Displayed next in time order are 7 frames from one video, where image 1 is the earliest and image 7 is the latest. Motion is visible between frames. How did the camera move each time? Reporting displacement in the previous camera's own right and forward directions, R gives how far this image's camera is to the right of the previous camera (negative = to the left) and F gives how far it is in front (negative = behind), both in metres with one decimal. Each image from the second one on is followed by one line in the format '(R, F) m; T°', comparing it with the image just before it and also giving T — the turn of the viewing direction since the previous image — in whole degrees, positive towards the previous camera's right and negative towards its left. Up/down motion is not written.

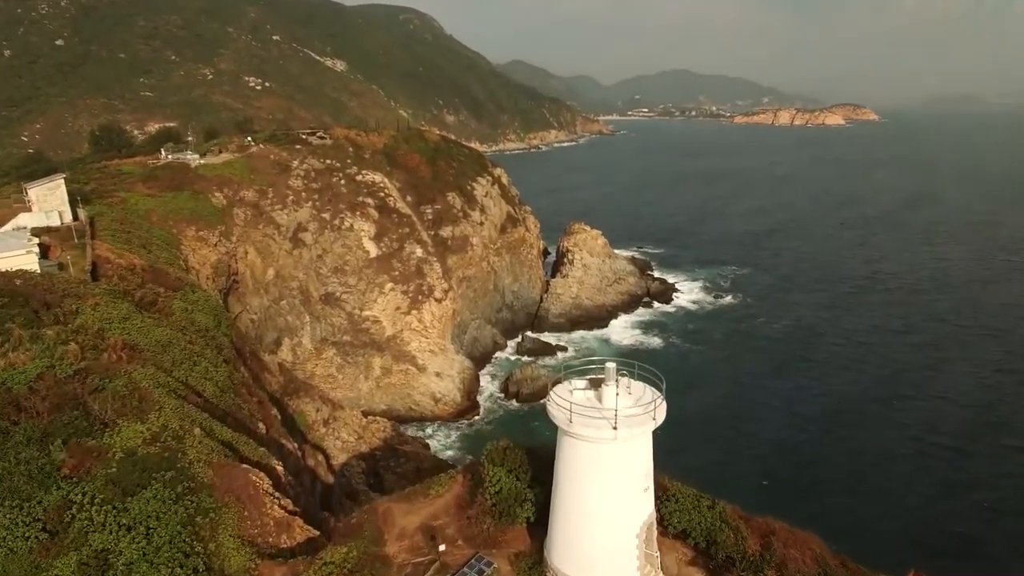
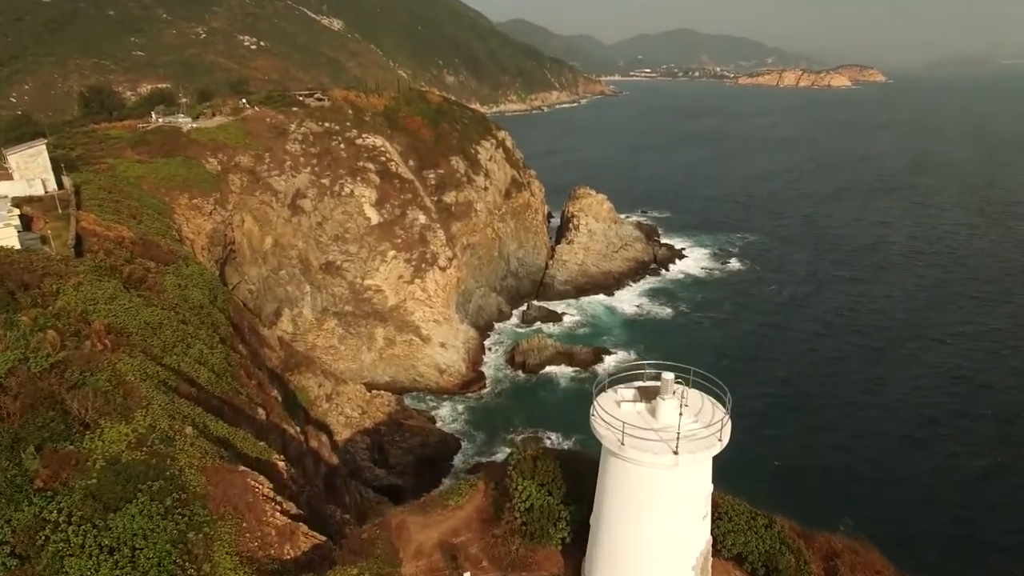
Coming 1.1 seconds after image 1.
(-0.5, +1.6) m; 0°
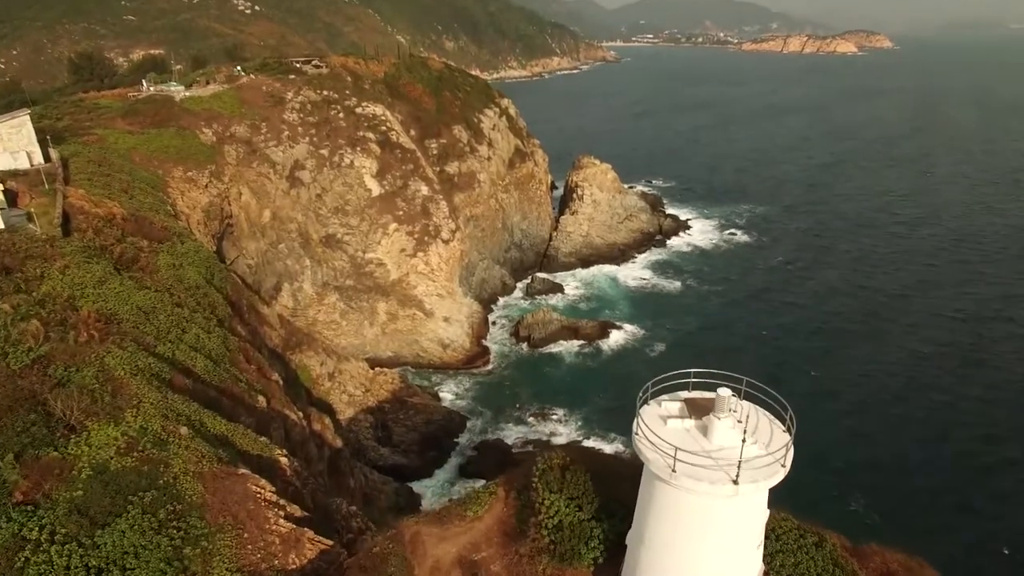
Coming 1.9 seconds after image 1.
(-0.4, +1.1) m; 0°
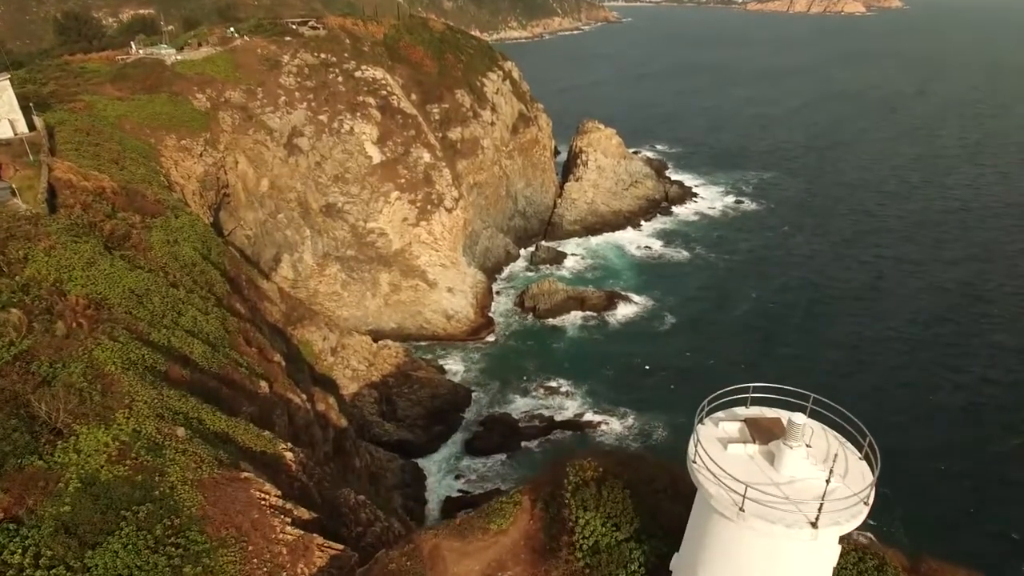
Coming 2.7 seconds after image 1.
(-0.4, +1.0) m; 0°
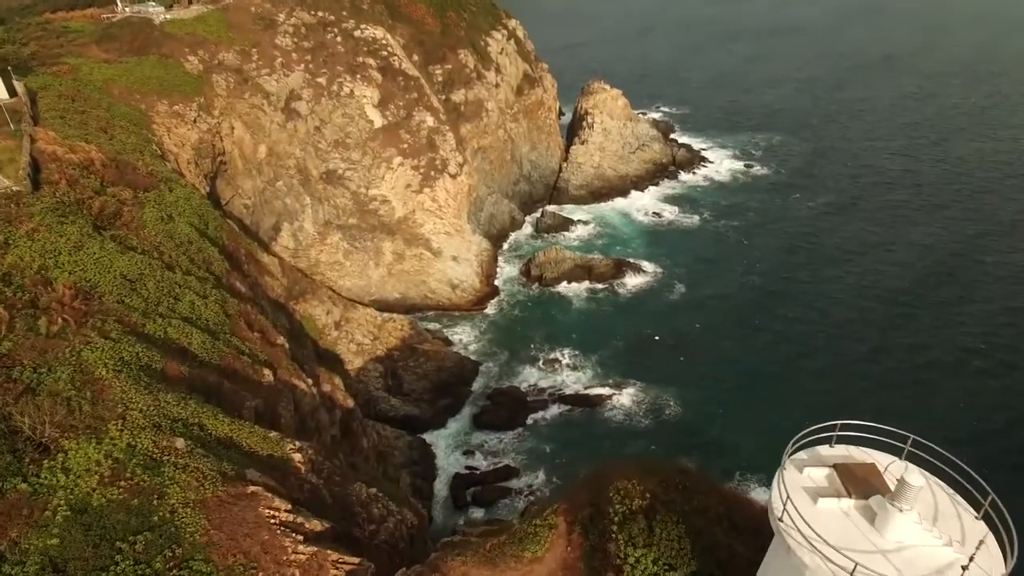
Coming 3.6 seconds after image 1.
(-0.5, +1.1) m; 0°
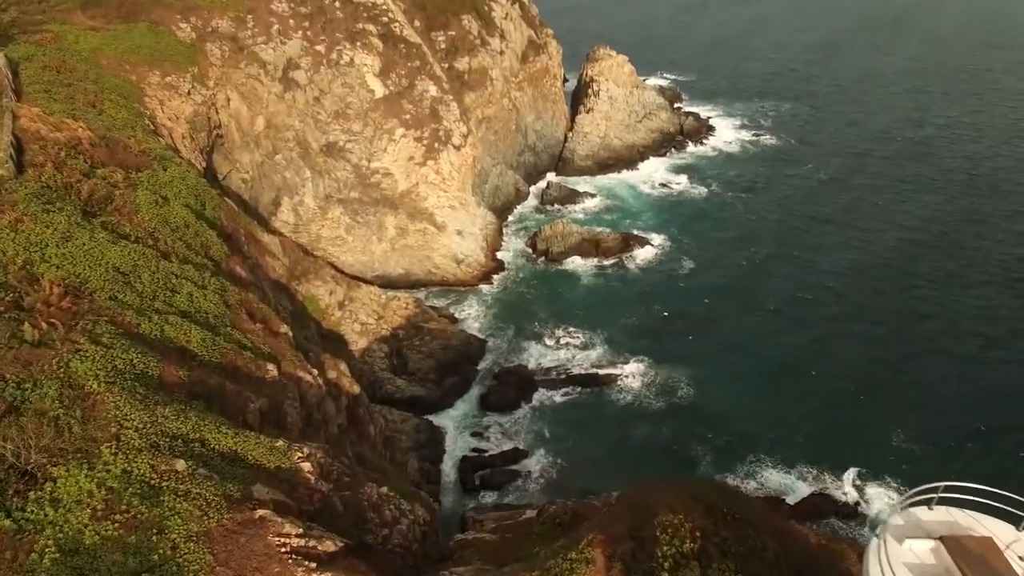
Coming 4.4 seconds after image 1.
(-0.5, +1.0) m; 0°
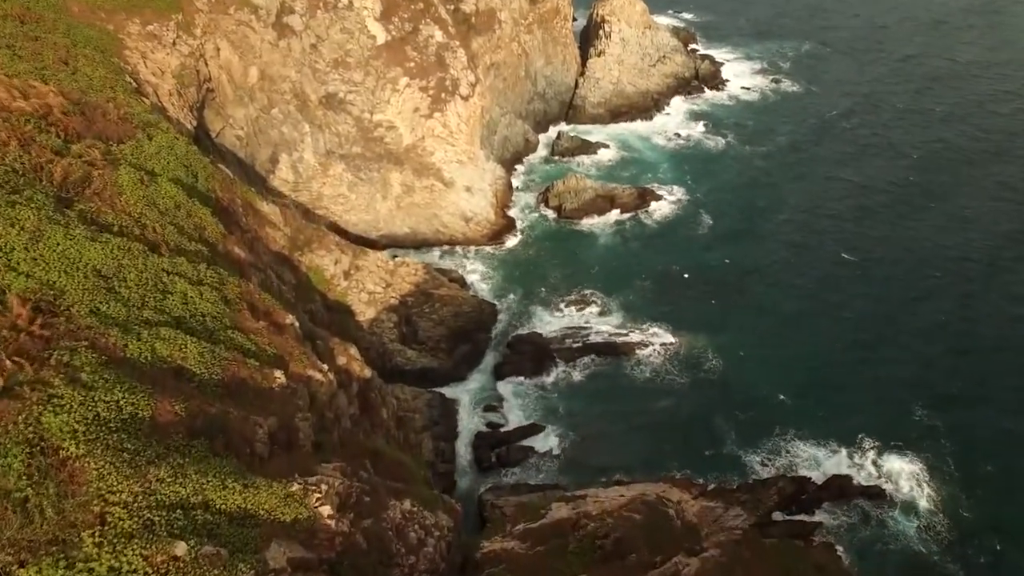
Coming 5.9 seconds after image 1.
(-0.8, +2.0) m; 0°
